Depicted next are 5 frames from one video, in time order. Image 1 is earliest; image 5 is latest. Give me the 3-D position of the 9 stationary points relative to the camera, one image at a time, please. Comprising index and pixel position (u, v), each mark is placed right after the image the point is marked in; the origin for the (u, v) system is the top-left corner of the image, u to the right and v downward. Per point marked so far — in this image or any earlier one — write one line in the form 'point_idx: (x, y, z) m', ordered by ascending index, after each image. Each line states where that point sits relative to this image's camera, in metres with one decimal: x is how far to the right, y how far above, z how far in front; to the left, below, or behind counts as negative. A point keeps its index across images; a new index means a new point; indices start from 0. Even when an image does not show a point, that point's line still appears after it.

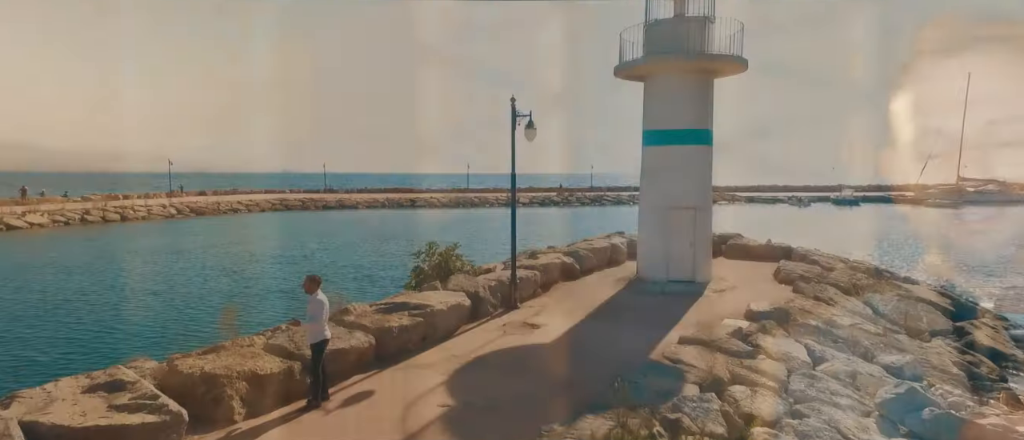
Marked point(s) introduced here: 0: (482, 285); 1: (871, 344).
0: (-0.5, -1.1, +11.0) m
1: (+5.7, -2.0, +10.0) m
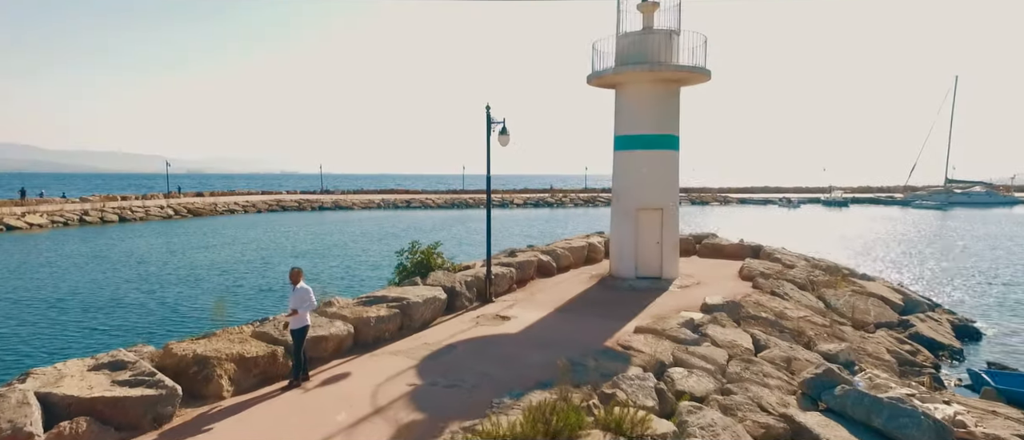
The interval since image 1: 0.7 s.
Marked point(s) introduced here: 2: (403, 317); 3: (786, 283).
0: (-1.0, -1.1, +11.8) m
1: (+5.2, -2.0, +10.8) m
2: (-1.7, -1.5, +9.8) m
3: (+5.8, -1.3, +13.3) m
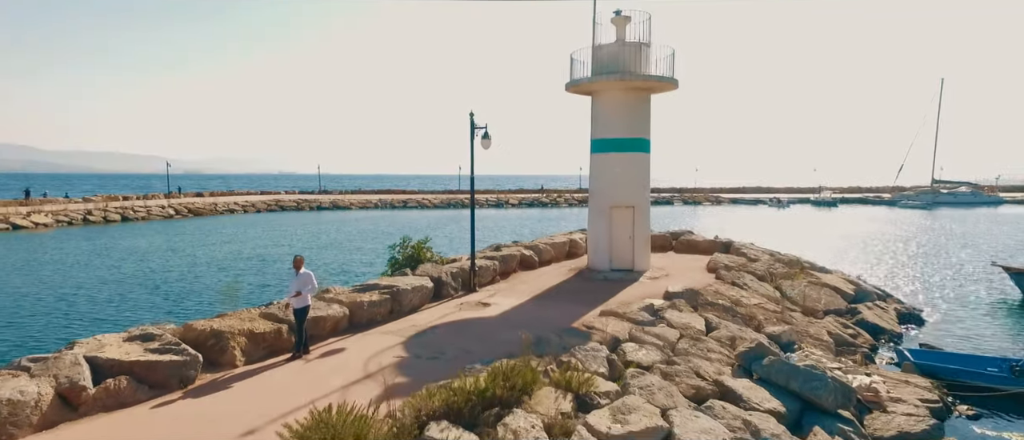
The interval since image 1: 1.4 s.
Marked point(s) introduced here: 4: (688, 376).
0: (-1.4, -1.0, +13.0) m
1: (+4.8, -1.9, +12.0) m
2: (-2.1, -1.4, +11.0) m
3: (+5.4, -1.2, +14.5) m
4: (+2.3, -2.0, +8.2) m
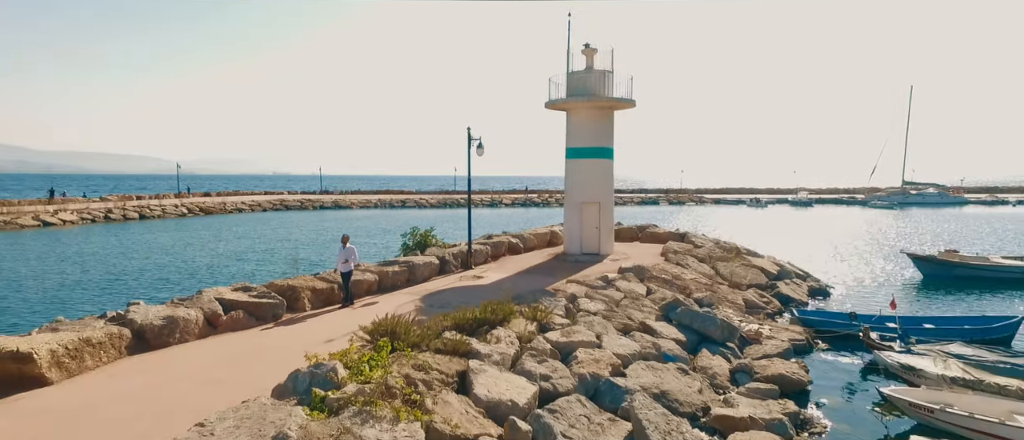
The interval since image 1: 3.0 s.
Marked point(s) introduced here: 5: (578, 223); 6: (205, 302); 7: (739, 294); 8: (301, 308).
0: (-1.7, -0.8, +16.4) m
1: (+4.5, -1.7, +15.5) m
2: (-2.3, -1.2, +14.5) m
3: (+5.1, -1.0, +18.0) m
4: (+2.0, -1.8, +11.7) m
5: (+1.9, -0.1, +18.7) m
6: (-4.8, -1.3, +10.0) m
7: (+5.7, -1.8, +15.9) m
8: (-3.9, -1.6, +11.5) m
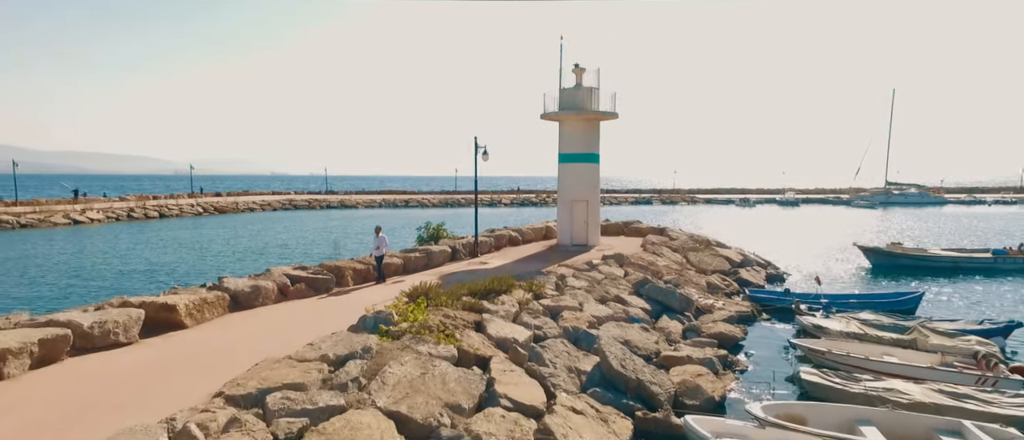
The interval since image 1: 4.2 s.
0: (-1.7, -0.7, +19.4) m
1: (+4.5, -1.5, +18.5) m
2: (-2.3, -1.1, +17.4) m
3: (+5.1, -0.9, +21.0) m
4: (+2.1, -1.7, +14.7) m
5: (+1.9, +0.1, +21.6) m
6: (-4.8, -1.2, +12.9) m
7: (+5.7, -1.7, +18.8) m
8: (-3.8, -1.5, +14.4) m
